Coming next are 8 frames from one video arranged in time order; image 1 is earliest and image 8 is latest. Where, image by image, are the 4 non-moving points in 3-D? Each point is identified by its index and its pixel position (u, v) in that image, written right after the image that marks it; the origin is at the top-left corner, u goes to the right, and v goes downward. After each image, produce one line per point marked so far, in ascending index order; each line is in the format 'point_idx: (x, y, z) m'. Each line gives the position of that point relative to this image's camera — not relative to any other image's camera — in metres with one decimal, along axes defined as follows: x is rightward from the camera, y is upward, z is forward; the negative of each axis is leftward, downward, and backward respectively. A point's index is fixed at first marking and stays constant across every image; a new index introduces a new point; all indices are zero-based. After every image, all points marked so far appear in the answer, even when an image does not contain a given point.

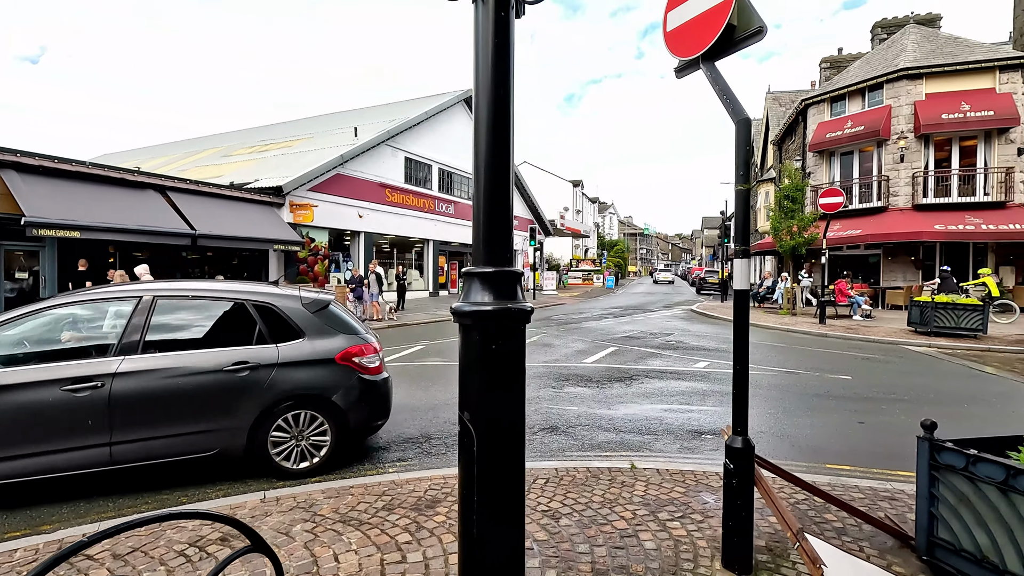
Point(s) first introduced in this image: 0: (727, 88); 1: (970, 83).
0: (+1.3, +1.2, +3.1) m
1: (+16.7, +7.5, +19.7) m
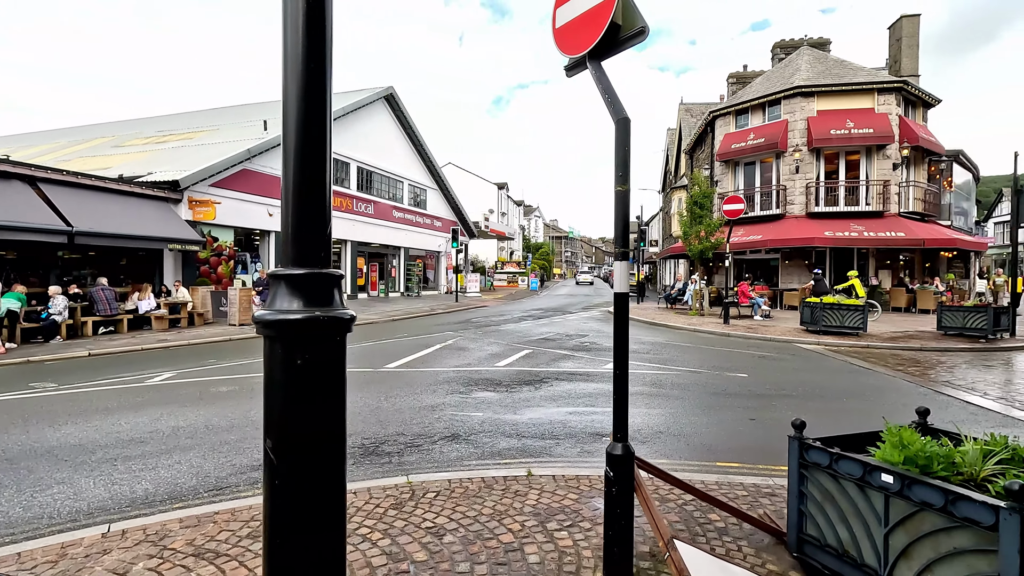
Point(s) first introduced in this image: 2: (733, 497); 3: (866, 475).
0: (+0.6, +1.2, +3.1) m
1: (+13.7, +7.5, +21.6) m
2: (+1.6, -1.6, +4.0) m
3: (+1.7, -0.9, +2.6) m
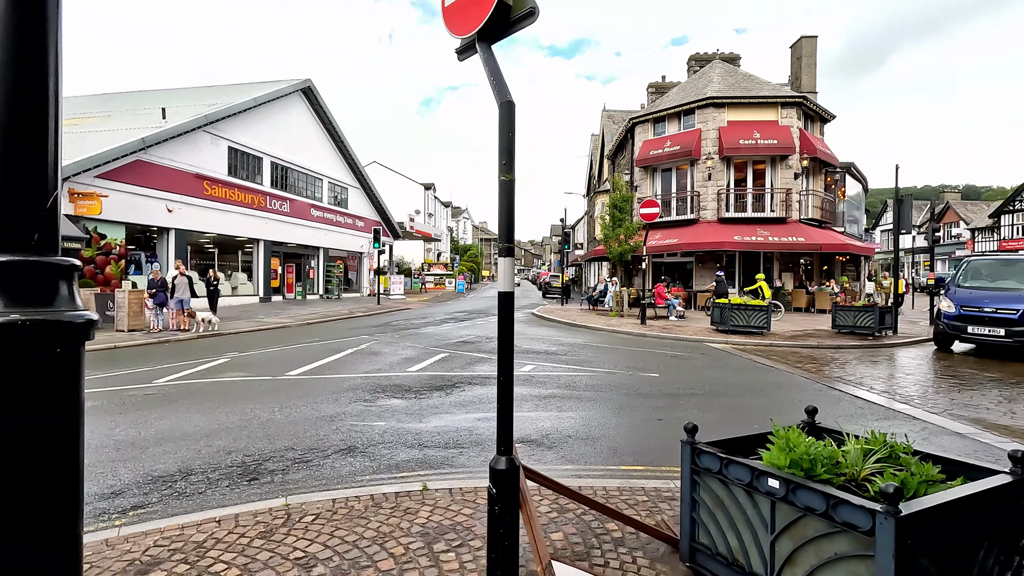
0: (-0.1, +1.2, +2.9) m
1: (+10.5, +7.4, +22.9) m
2: (+0.9, -1.6, +3.9) m
3: (+1.1, -0.9, +2.5) m
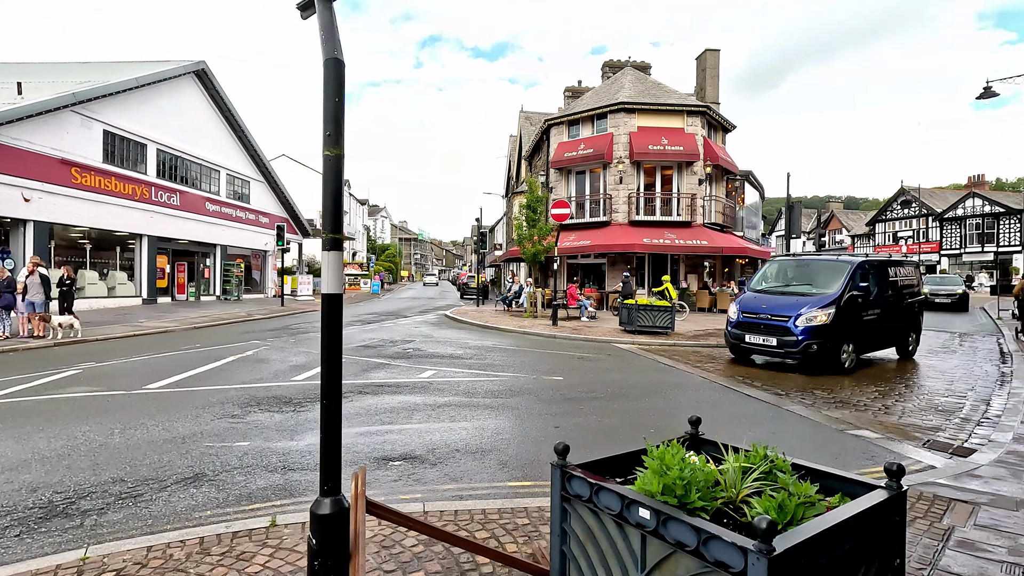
0: (-0.8, +1.2, +2.4) m
1: (+6.9, +7.4, +23.7) m
2: (0.0, -1.6, +3.5) m
3: (+0.5, -0.9, +2.2) m
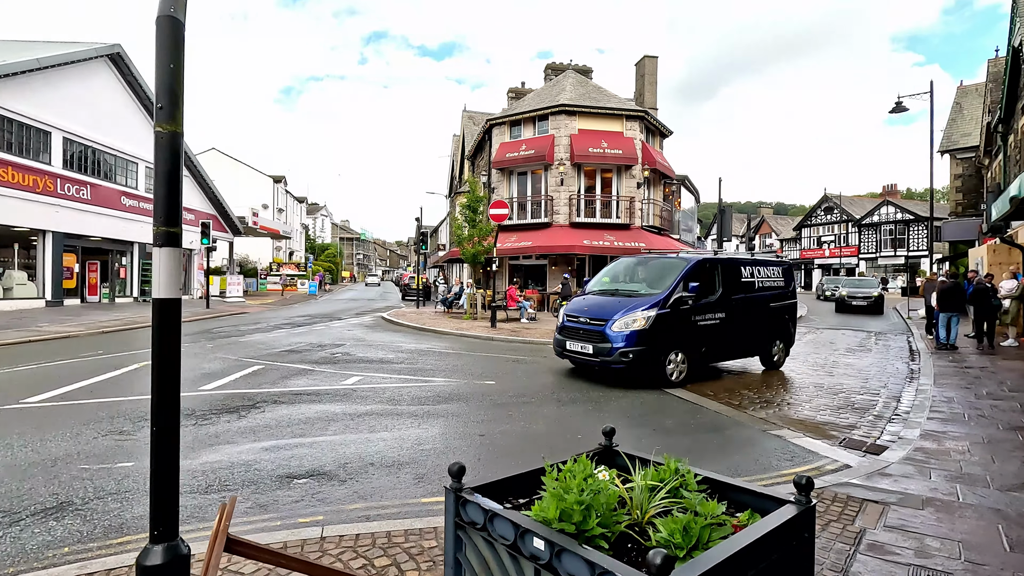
0: (-1.2, +1.1, +2.0) m
1: (+4.3, +7.3, +24.0) m
2: (-0.6, -1.6, +3.2) m
3: (0.0, -0.9, +2.0) m
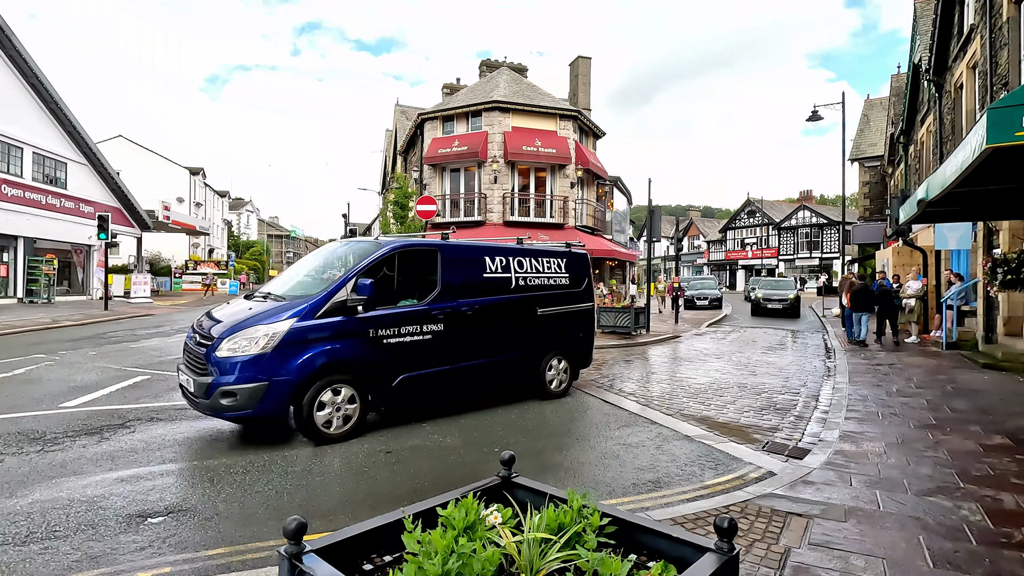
0: (-1.7, +1.1, +1.3) m
1: (+1.3, +7.3, +23.9) m
2: (-1.1, -1.6, +2.6) m
3: (-0.4, -0.9, +1.5) m
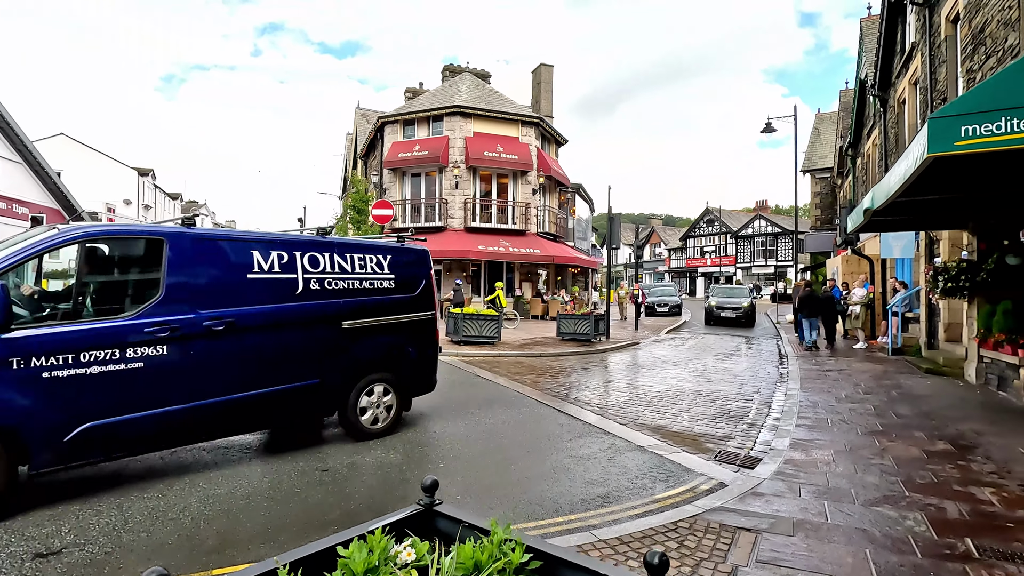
0: (-1.9, +1.1, +1.0) m
1: (-0.4, +7.0, +23.8) m
2: (-1.5, -1.6, +2.3) m
3: (-0.7, -1.0, +1.2) m
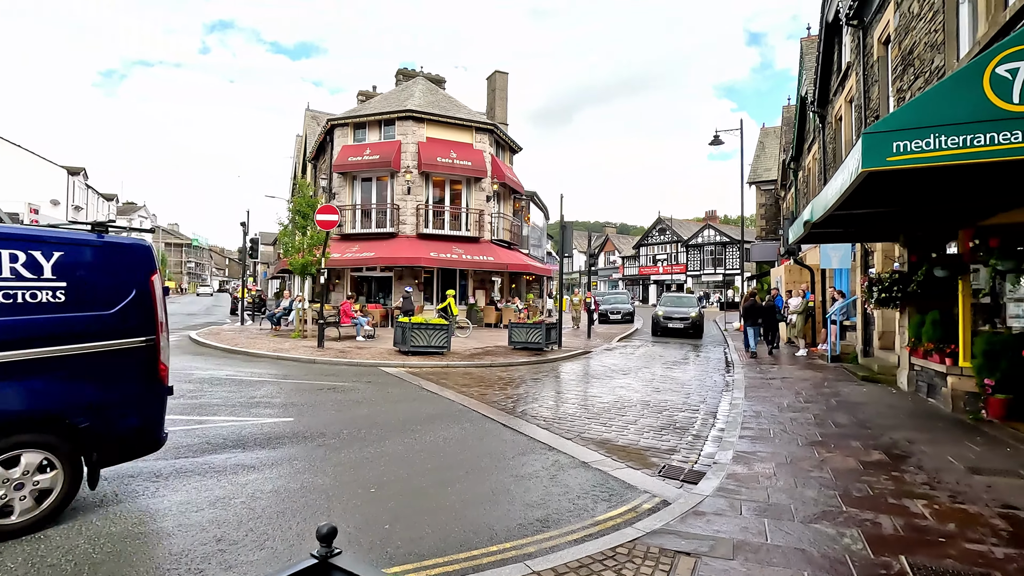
0: (-2.1, +1.1, +0.7) m
1: (-2.4, +6.7, +23.5) m
2: (-1.8, -1.7, +1.9) m
3: (-0.9, -1.0, +0.9) m
